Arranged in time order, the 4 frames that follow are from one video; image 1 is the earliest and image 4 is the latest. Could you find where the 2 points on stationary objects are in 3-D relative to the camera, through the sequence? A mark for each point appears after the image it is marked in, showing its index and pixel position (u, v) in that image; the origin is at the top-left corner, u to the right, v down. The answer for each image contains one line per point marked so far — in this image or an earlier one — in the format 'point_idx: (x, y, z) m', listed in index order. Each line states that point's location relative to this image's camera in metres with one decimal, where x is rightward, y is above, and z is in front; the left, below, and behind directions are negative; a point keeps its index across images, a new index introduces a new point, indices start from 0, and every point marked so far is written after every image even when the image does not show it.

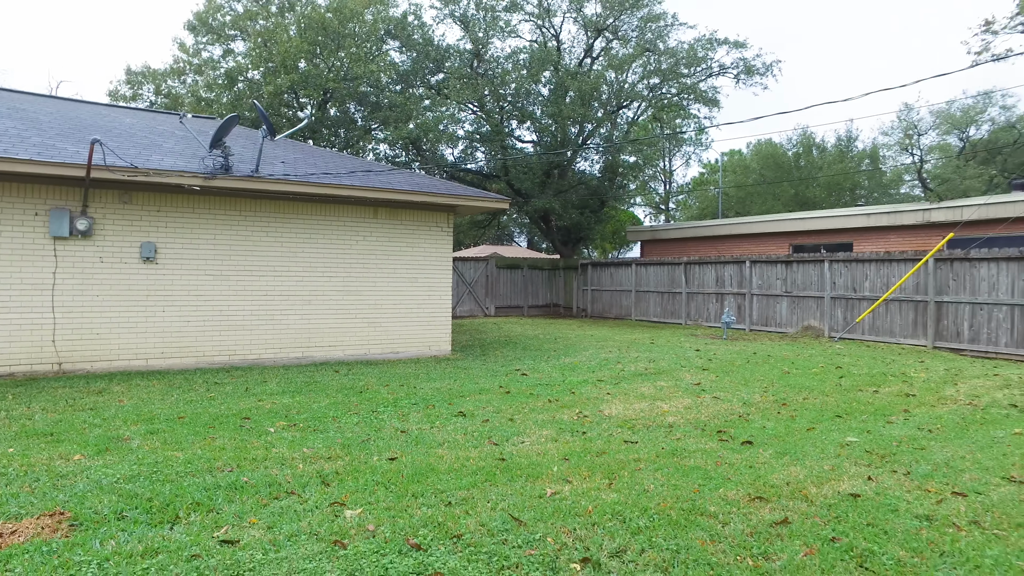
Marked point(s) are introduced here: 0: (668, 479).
0: (+0.9, -1.1, +4.0) m
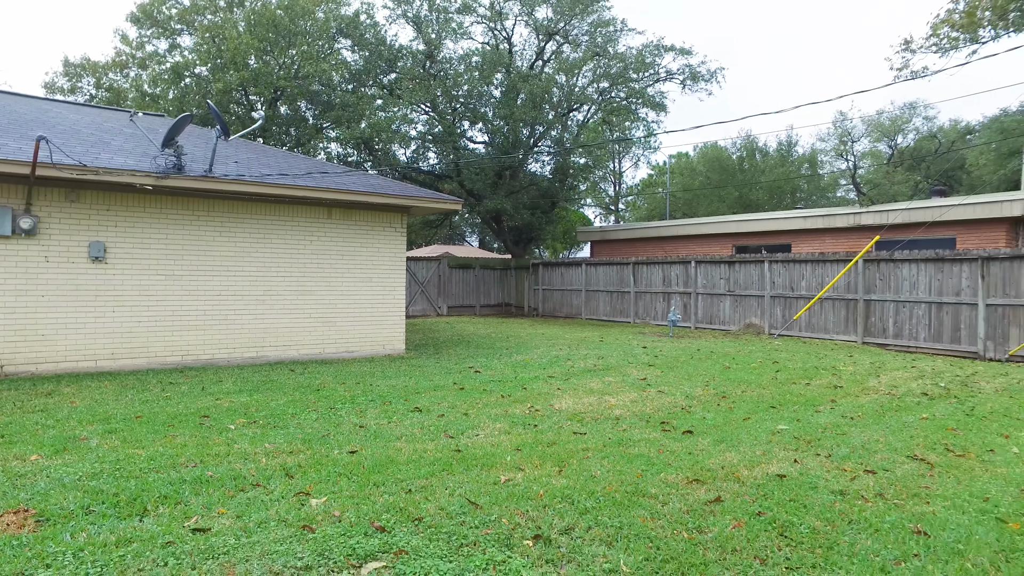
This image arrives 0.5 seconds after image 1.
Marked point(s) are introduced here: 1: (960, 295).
0: (+0.6, -1.1, +4.3) m
1: (+6.7, -0.1, +10.5) m
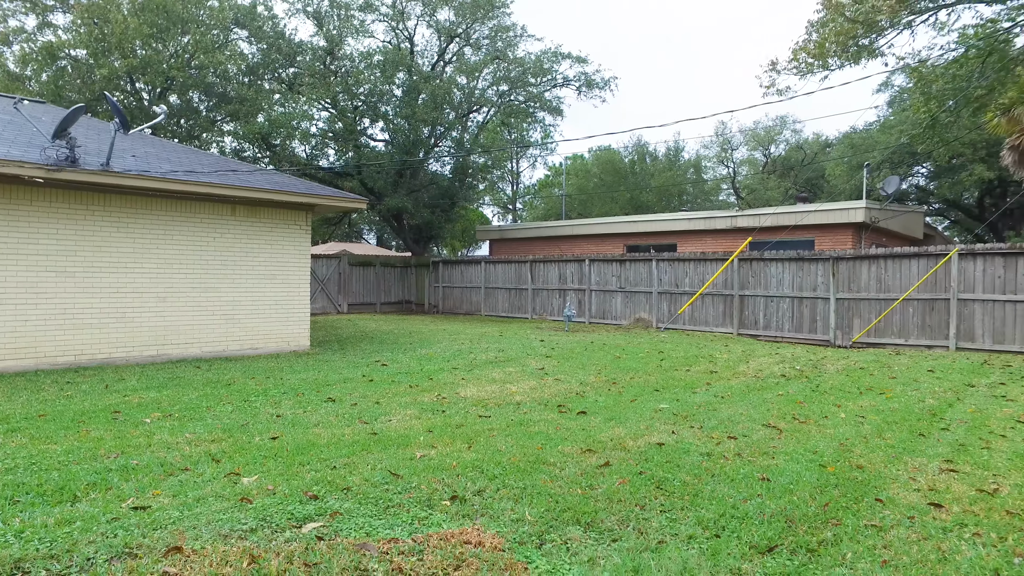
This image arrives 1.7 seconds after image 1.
0: (0.0, -1.1, +4.8) m
1: (+5.2, 0.0, +11.8) m
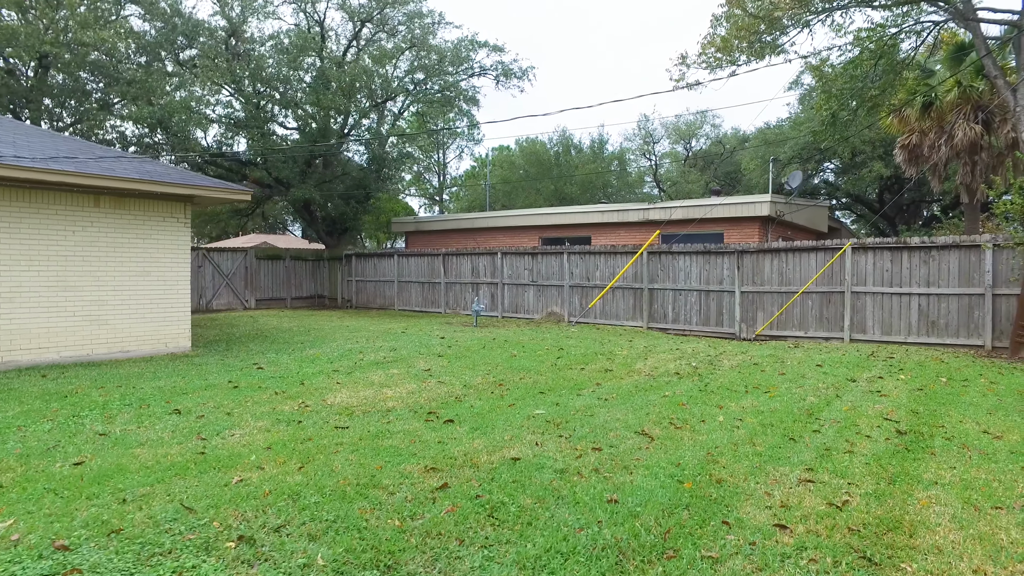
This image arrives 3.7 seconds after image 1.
0: (-0.9, -1.1, +4.3) m
1: (+3.5, +0.1, +11.8) m
